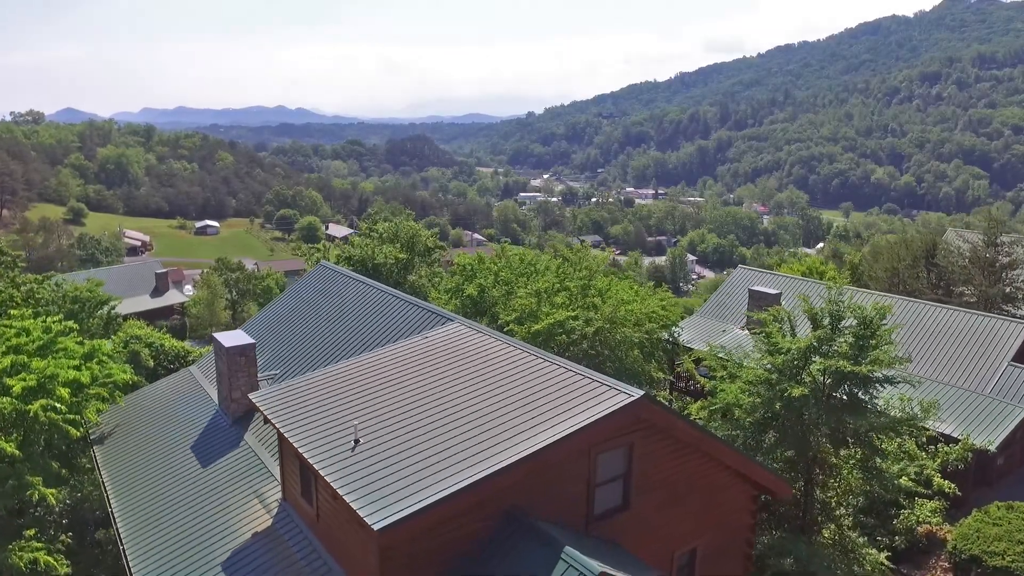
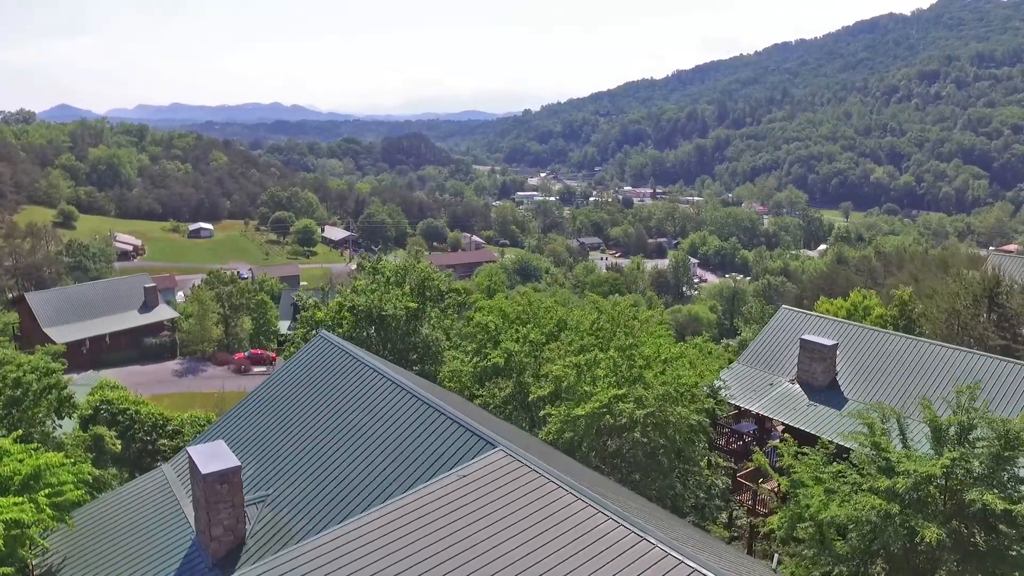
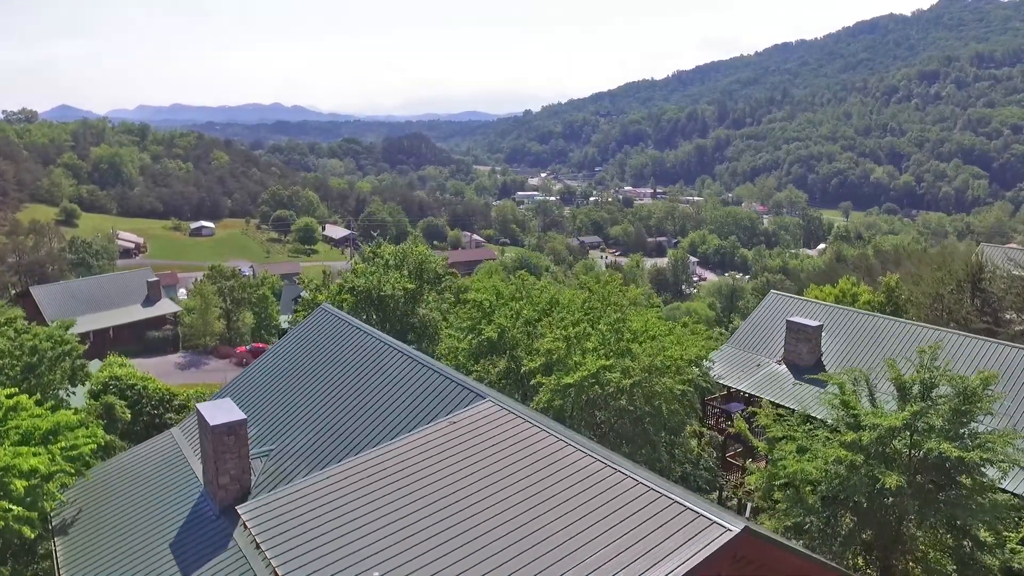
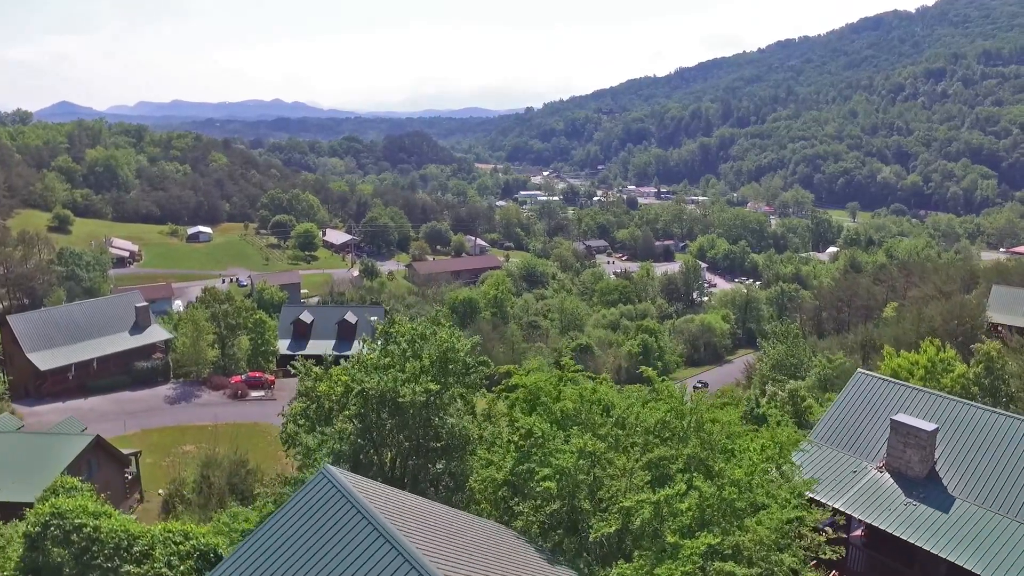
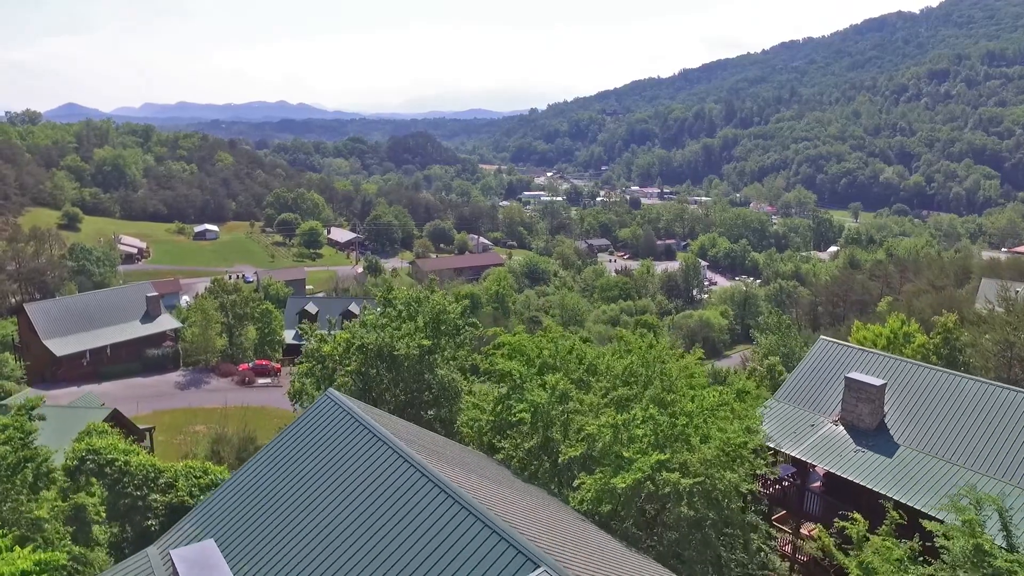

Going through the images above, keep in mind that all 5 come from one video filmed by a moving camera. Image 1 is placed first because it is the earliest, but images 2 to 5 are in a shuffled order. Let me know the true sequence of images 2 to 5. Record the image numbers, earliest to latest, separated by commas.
3, 2, 5, 4
